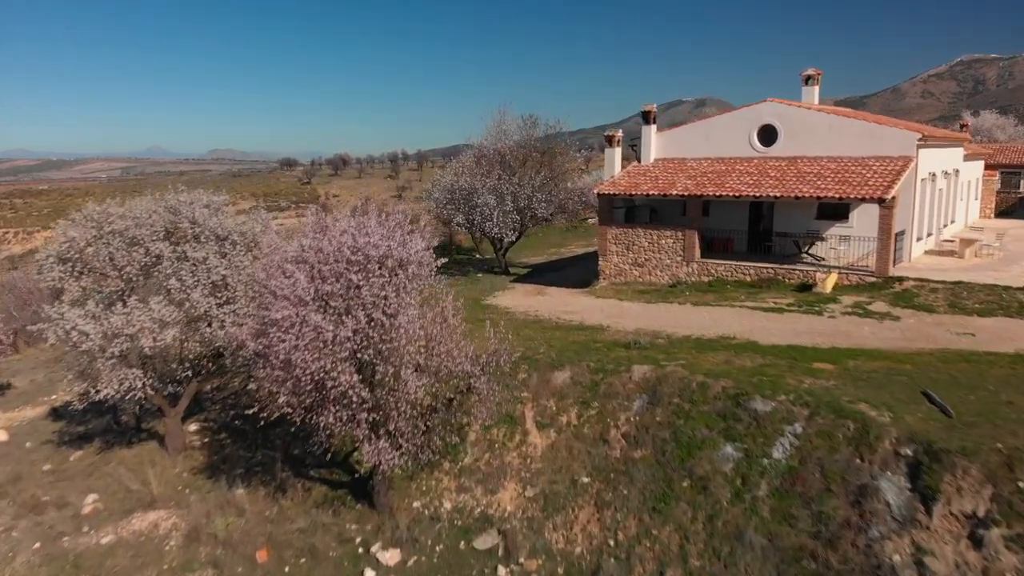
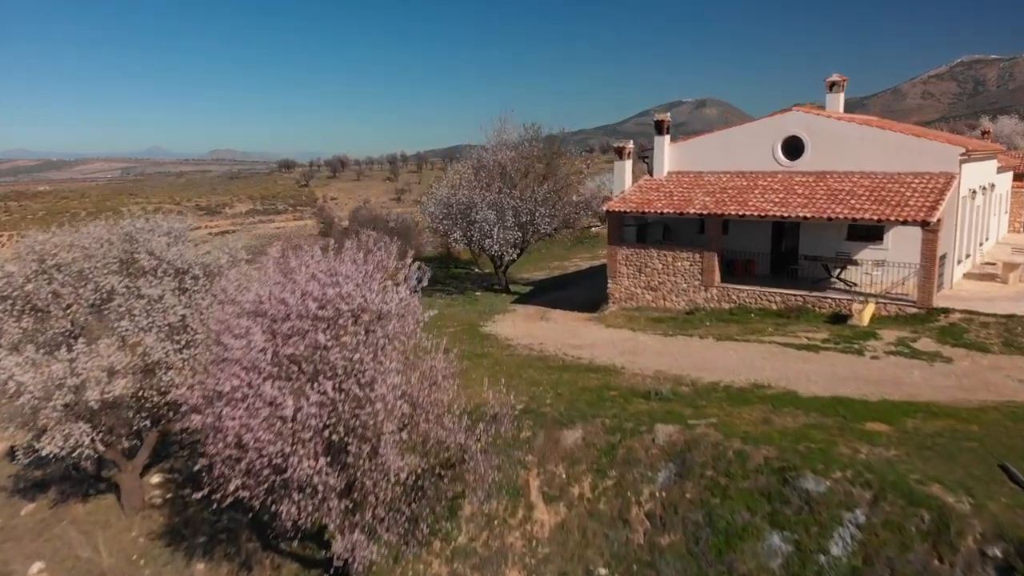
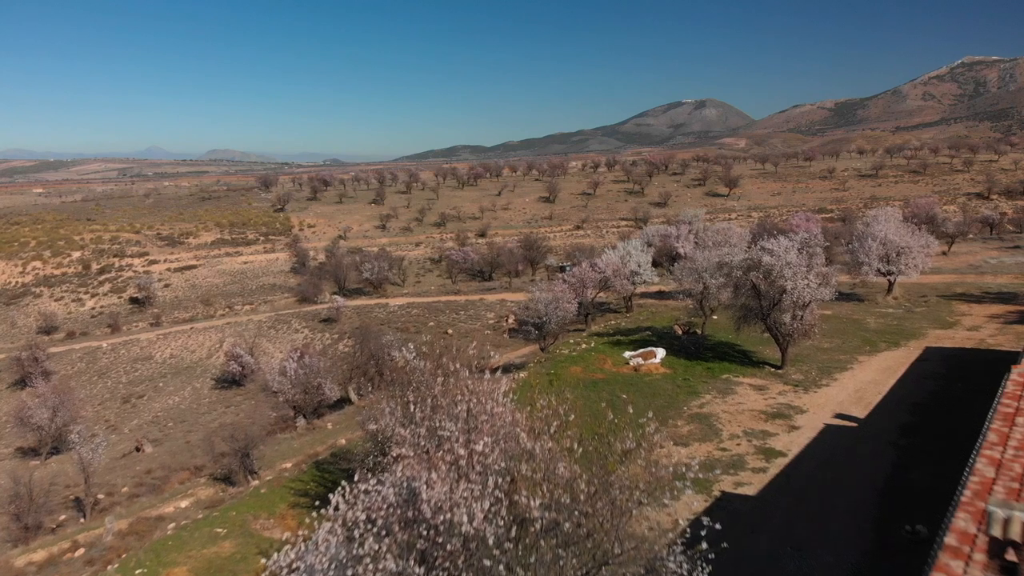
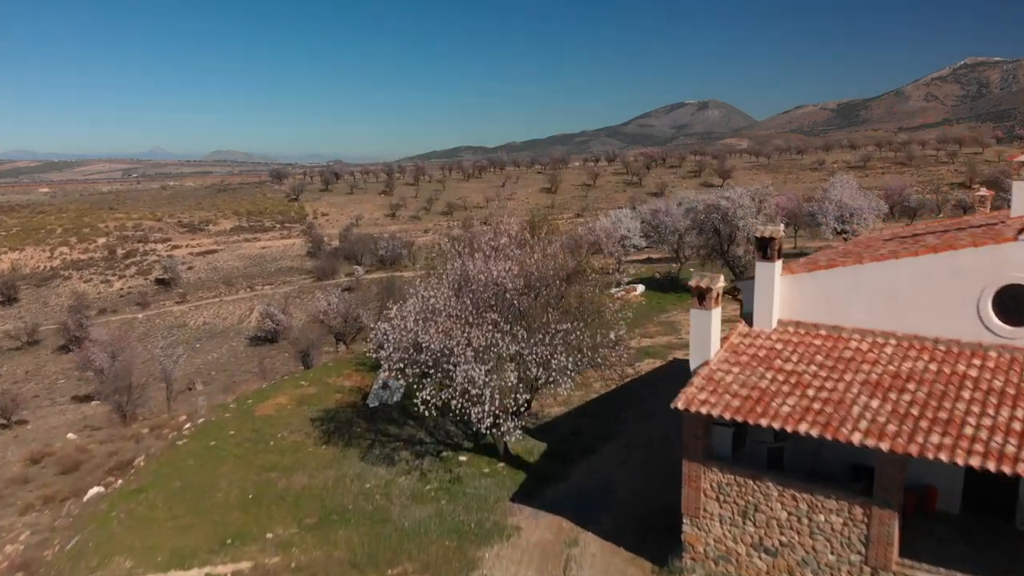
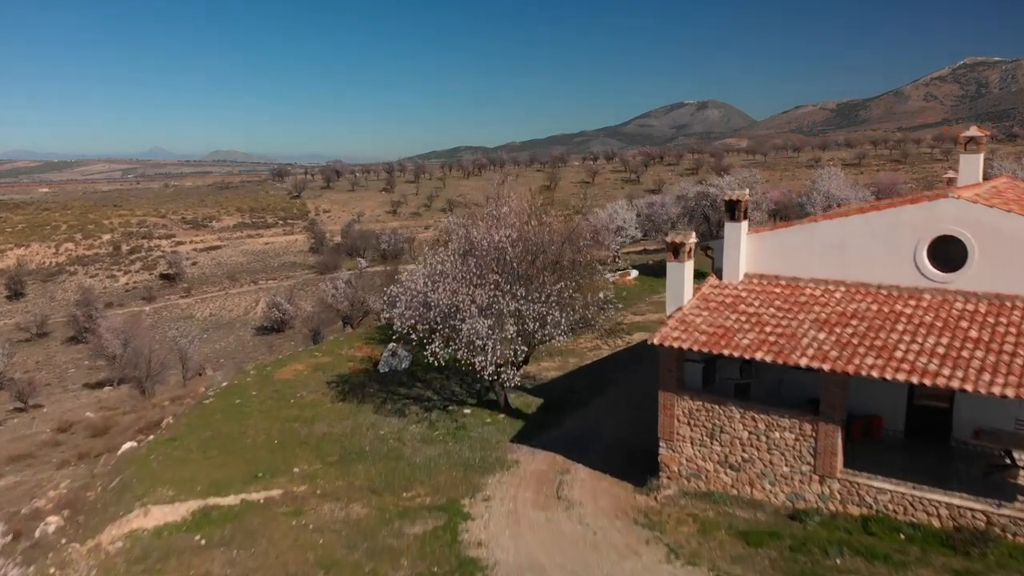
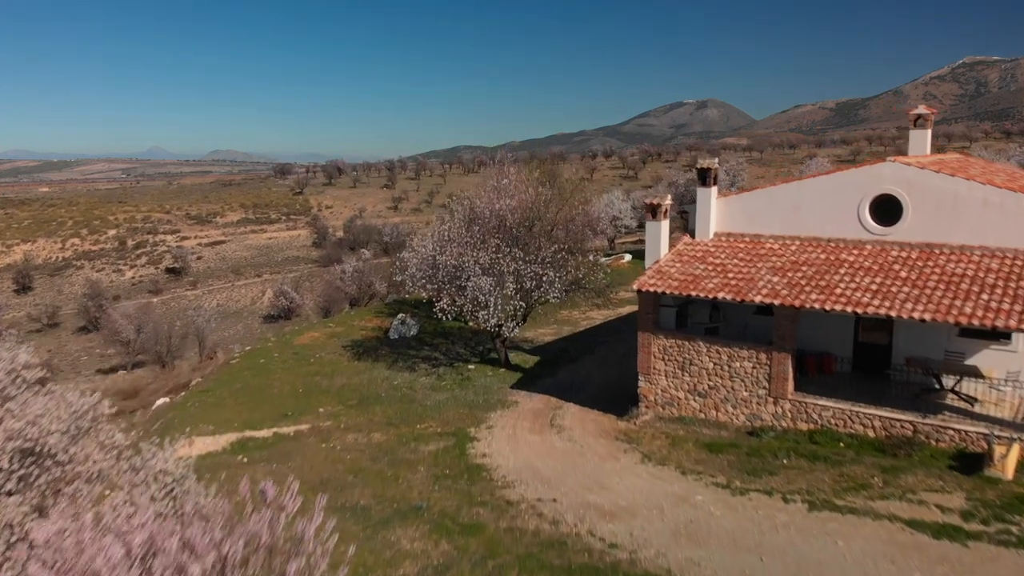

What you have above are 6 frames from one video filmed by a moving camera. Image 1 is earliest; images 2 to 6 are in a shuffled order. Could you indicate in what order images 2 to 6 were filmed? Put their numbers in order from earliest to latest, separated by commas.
2, 6, 5, 4, 3
